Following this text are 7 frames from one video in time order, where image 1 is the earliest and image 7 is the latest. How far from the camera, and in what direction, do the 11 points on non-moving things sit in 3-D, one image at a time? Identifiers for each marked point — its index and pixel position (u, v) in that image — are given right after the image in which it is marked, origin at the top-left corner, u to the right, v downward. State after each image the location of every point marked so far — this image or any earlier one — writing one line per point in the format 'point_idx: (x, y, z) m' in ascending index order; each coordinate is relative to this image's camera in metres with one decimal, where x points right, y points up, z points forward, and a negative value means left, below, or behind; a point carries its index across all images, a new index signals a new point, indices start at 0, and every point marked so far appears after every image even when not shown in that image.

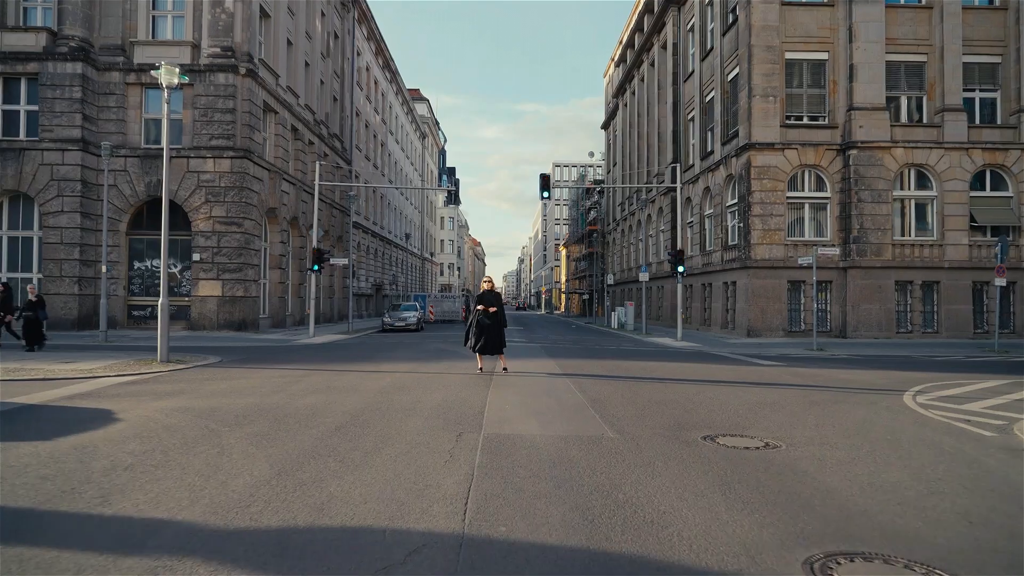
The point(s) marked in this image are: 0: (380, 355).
0: (-3.3, -1.8, +18.3) m
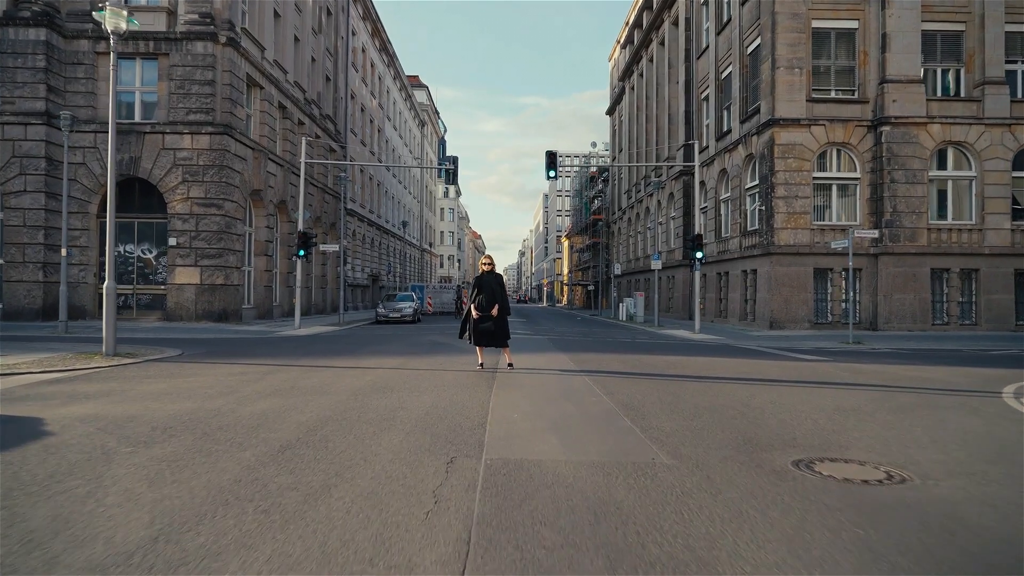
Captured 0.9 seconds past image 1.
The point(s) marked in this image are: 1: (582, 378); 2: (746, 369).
0: (-3.2, -1.4, +16.2) m
1: (+1.0, -1.3, +10.0) m
2: (+4.0, -1.4, +12.4) m
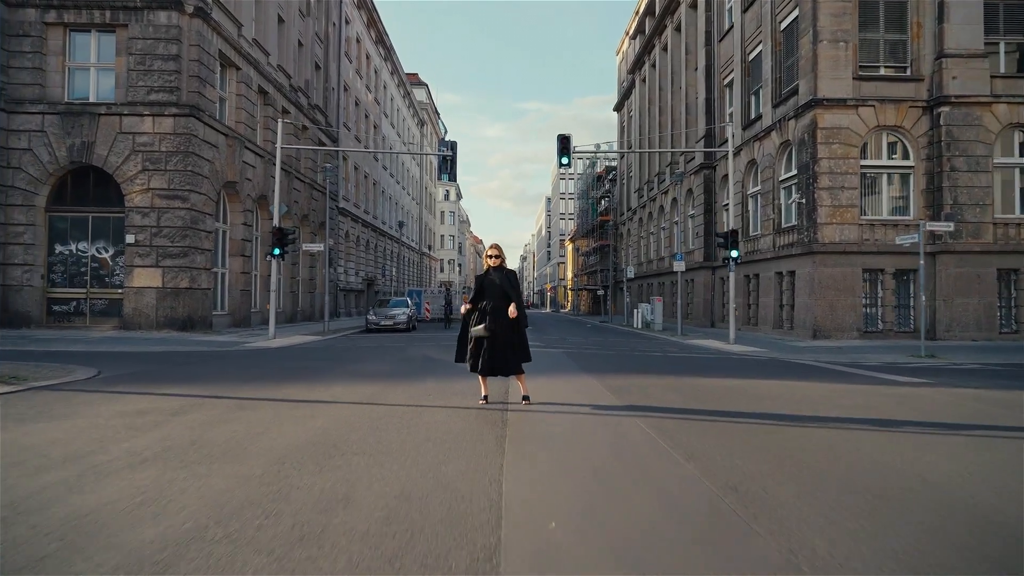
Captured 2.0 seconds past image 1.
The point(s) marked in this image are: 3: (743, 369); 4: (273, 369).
0: (-3.0, -1.5, +13.1) m
1: (+1.1, -1.3, +6.9) m
2: (+4.2, -1.4, +9.3) m
3: (+4.3, -1.5, +13.3) m
4: (-4.3, -1.5, +13.0) m
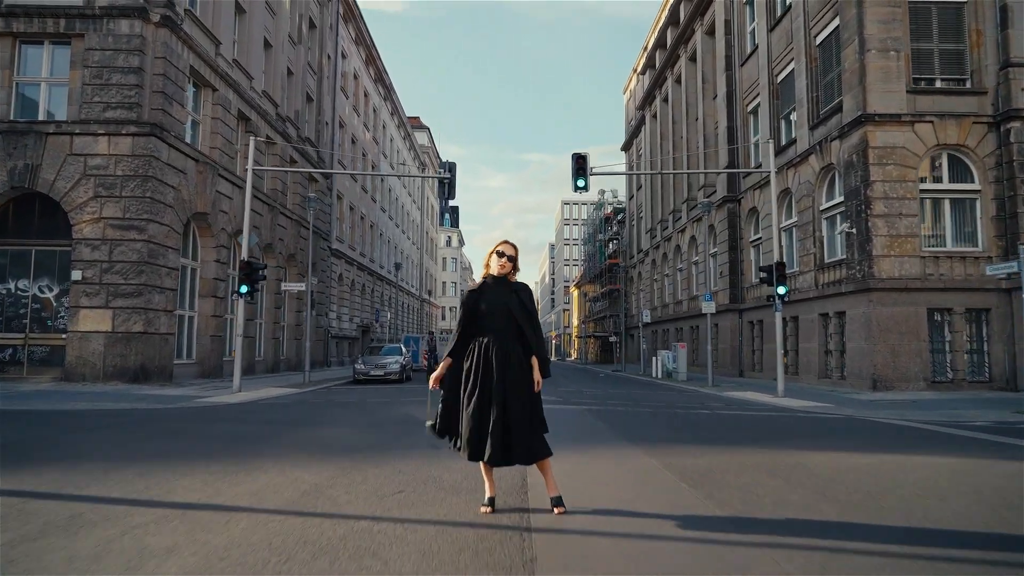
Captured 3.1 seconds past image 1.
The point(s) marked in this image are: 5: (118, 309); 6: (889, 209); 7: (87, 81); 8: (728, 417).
0: (-2.8, -2.0, +10.0) m
1: (+1.3, -1.4, +3.8) m
2: (+4.4, -1.7, +6.1) m
3: (+4.5, -2.1, +10.1) m
4: (-4.1, -2.0, +9.8) m
5: (-10.1, -0.5, +18.4) m
6: (+10.1, +2.1, +19.3) m
7: (-11.2, +5.5, +19.0) m
8: (+3.8, -2.2, +12.5) m
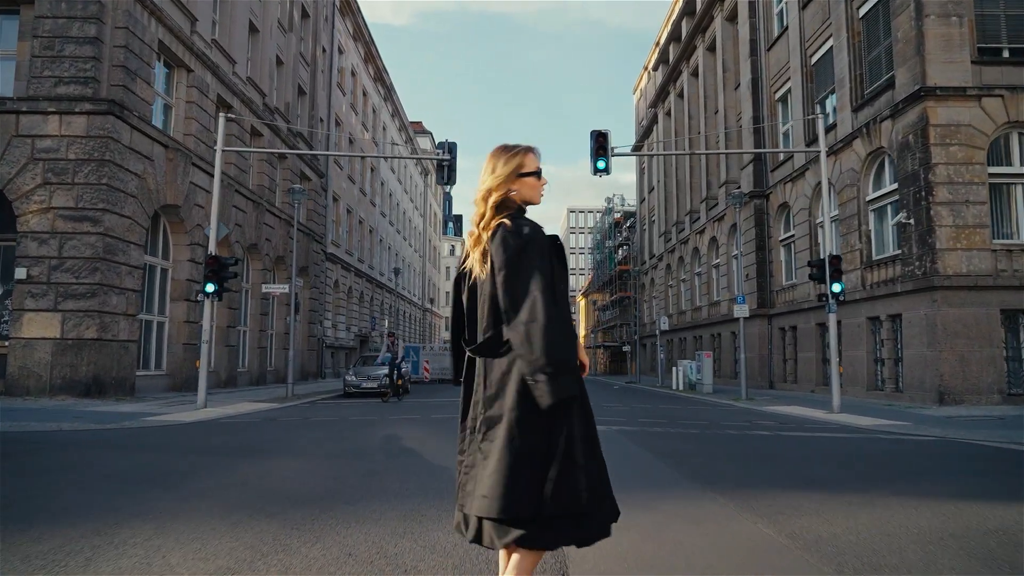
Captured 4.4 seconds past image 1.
0: (-2.6, -1.9, +7.5) m
1: (+1.4, -1.1, +1.3) m
2: (+4.5, -1.4, +3.6) m
3: (+4.6, -1.9, +7.6) m
4: (-3.9, -1.9, +7.3) m
5: (-9.8, -0.5, +16.0) m
6: (+10.4, +2.2, +16.8) m
7: (-11.0, +5.5, +16.7) m
8: (+3.9, -2.1, +10.0) m
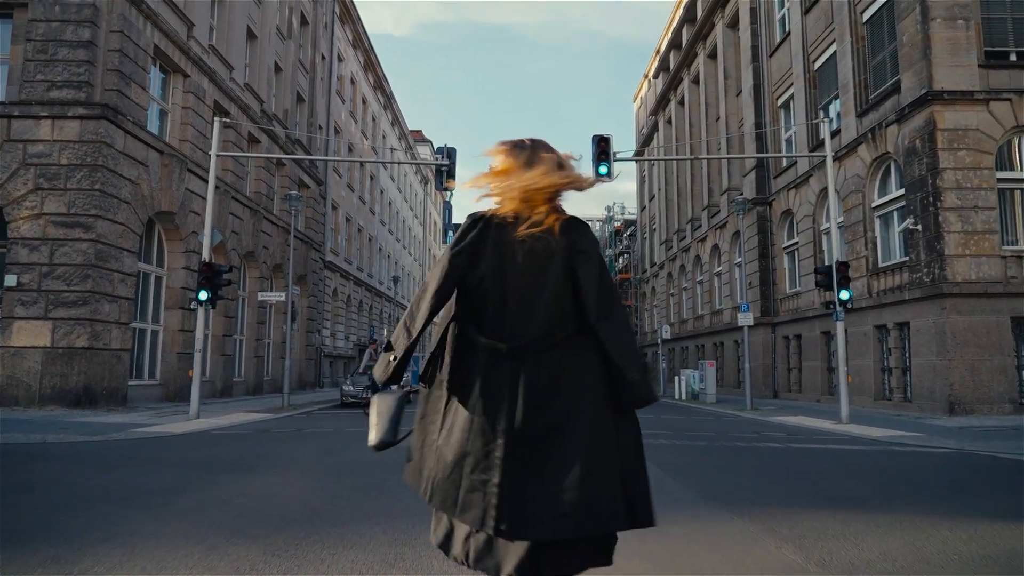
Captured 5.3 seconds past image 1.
0: (-2.6, -1.9, +7.1) m
1: (+1.4, -1.1, +0.9) m
2: (+4.5, -1.4, +3.2) m
3: (+4.7, -1.9, +7.2) m
4: (-3.9, -1.9, +7.0) m
5: (-9.8, -0.7, +15.7) m
6: (+10.4, +2.0, +16.5) m
7: (-11.0, +5.3, +16.5) m
8: (+3.9, -2.2, +9.6) m
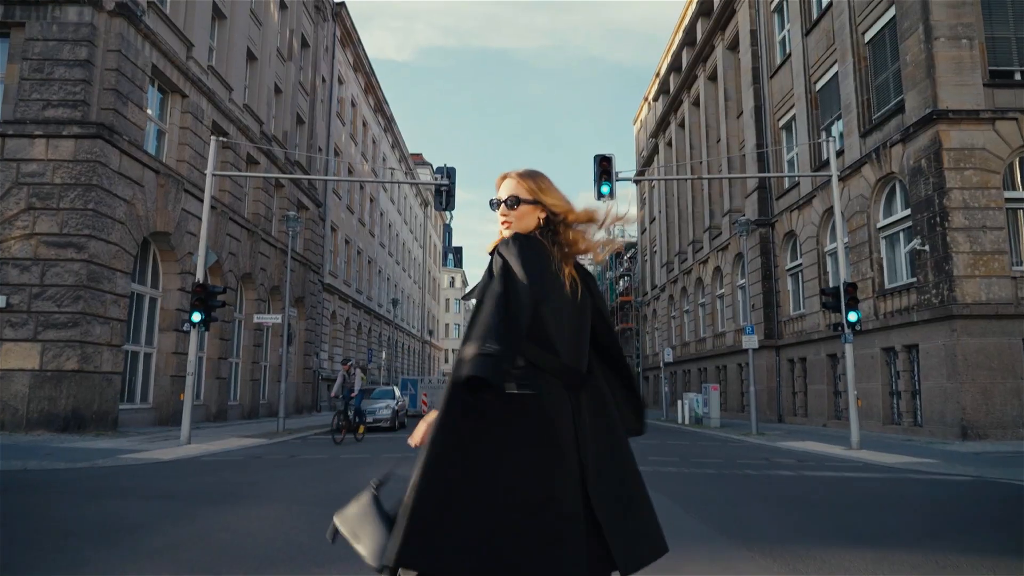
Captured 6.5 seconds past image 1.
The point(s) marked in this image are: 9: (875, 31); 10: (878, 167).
0: (-2.6, -2.1, +6.7) m
1: (+1.4, -1.1, +0.5) m
2: (+4.5, -1.5, +2.9) m
3: (+4.7, -2.1, +6.8) m
4: (-3.9, -2.1, +6.6) m
5: (-9.8, -1.1, +15.3) m
6: (+10.4, +1.5, +16.2) m
7: (-11.0, +4.8, +16.3) m
8: (+4.0, -2.4, +9.2) m
9: (+10.0, +7.1, +19.8) m
10: (+9.7, +3.2, +19.2) m
